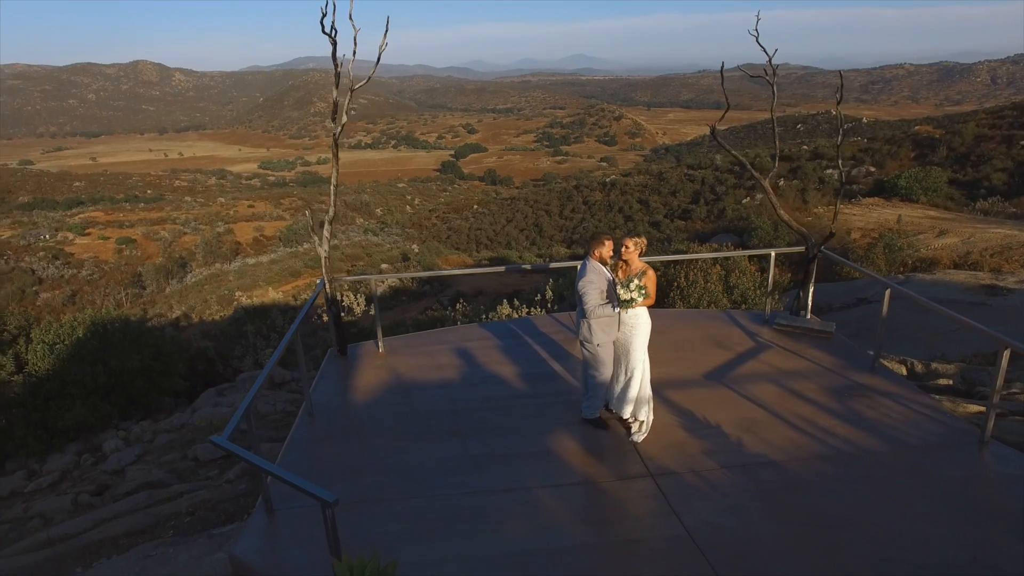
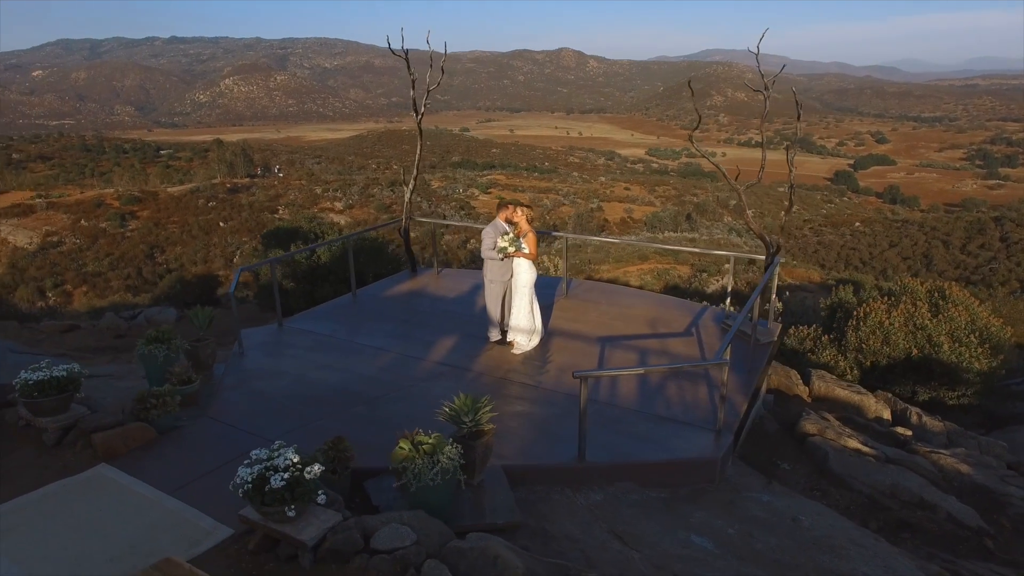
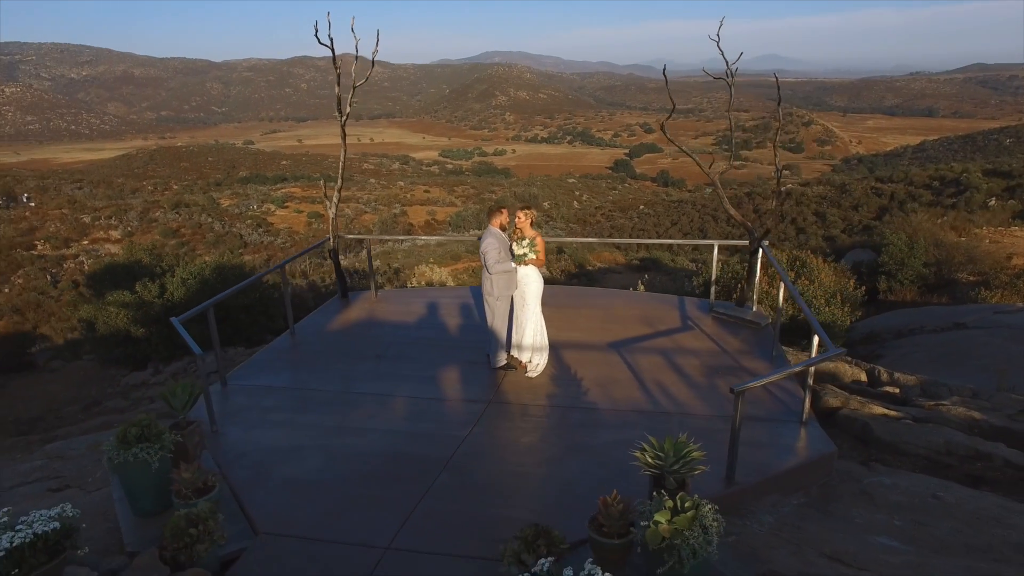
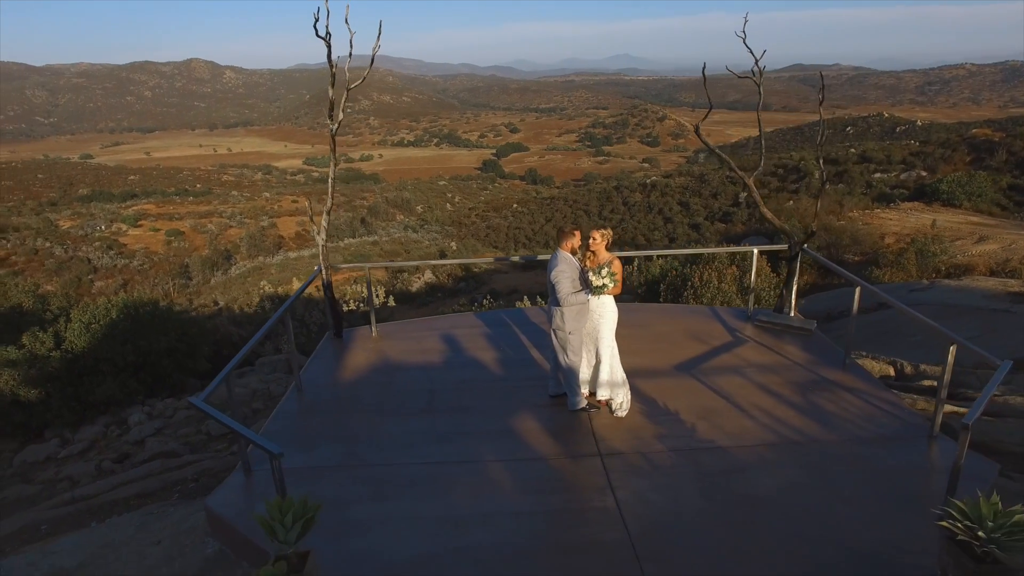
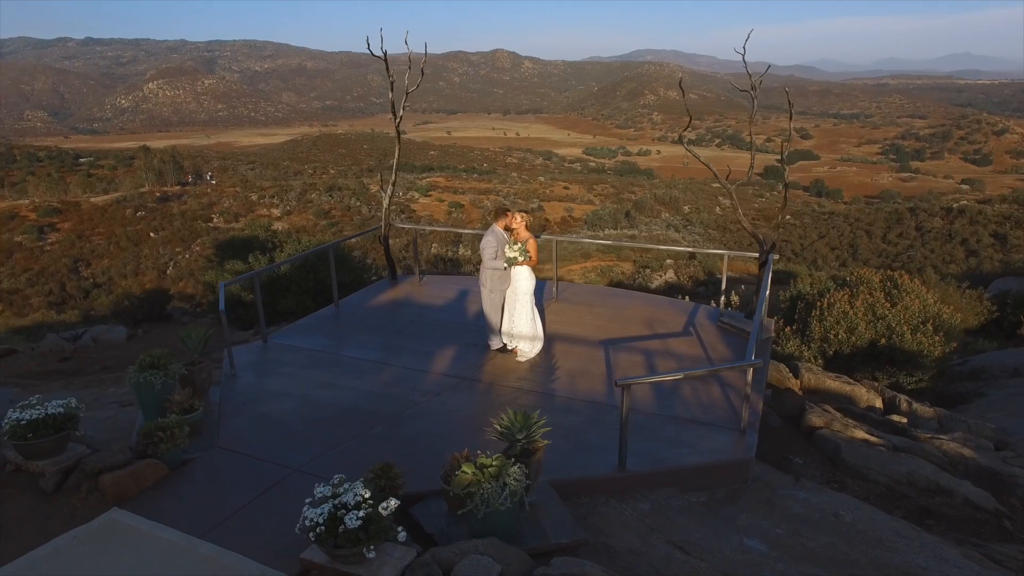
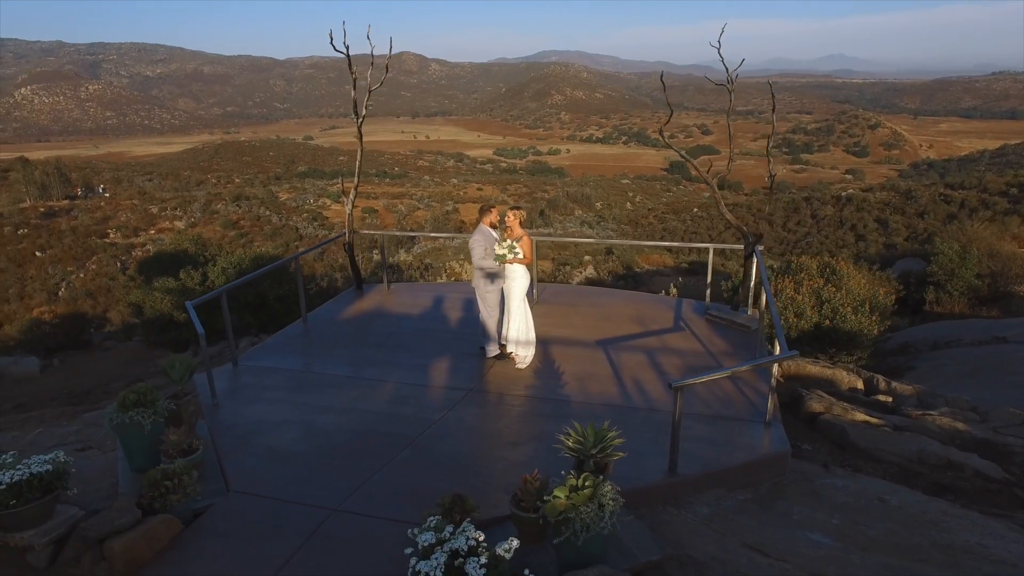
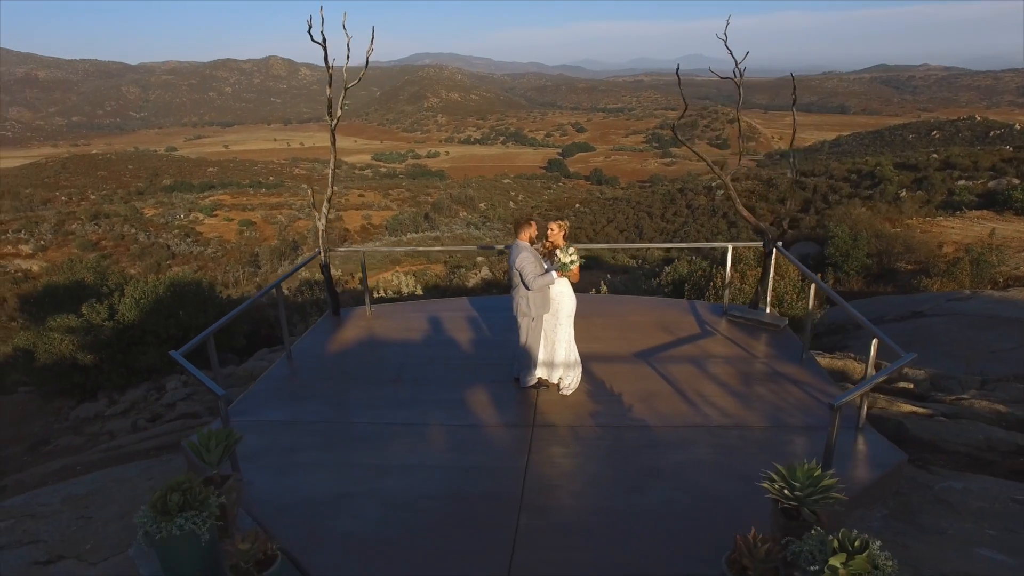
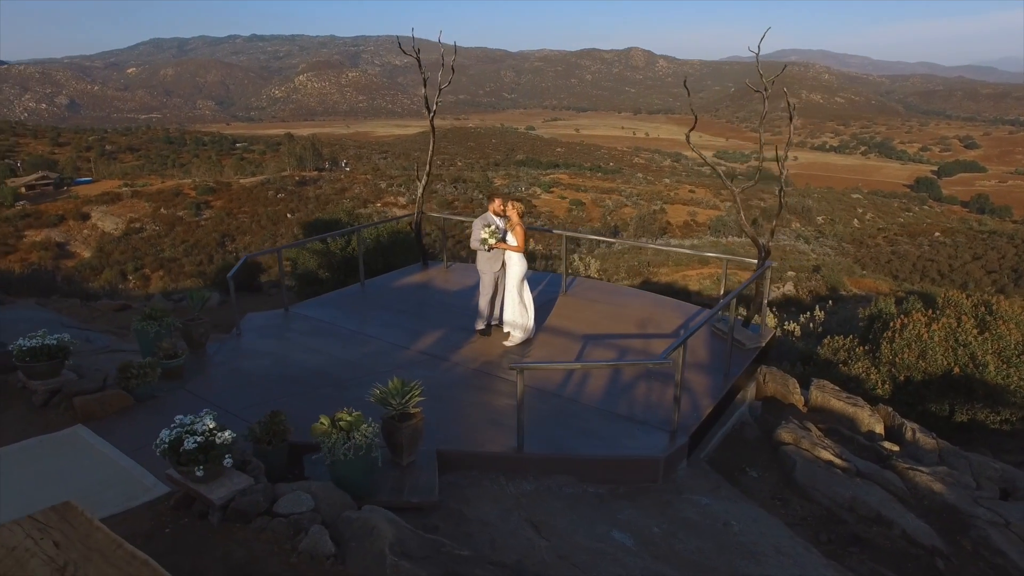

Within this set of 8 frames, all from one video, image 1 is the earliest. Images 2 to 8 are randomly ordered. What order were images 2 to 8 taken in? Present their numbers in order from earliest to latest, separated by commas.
4, 7, 3, 6, 5, 2, 8
